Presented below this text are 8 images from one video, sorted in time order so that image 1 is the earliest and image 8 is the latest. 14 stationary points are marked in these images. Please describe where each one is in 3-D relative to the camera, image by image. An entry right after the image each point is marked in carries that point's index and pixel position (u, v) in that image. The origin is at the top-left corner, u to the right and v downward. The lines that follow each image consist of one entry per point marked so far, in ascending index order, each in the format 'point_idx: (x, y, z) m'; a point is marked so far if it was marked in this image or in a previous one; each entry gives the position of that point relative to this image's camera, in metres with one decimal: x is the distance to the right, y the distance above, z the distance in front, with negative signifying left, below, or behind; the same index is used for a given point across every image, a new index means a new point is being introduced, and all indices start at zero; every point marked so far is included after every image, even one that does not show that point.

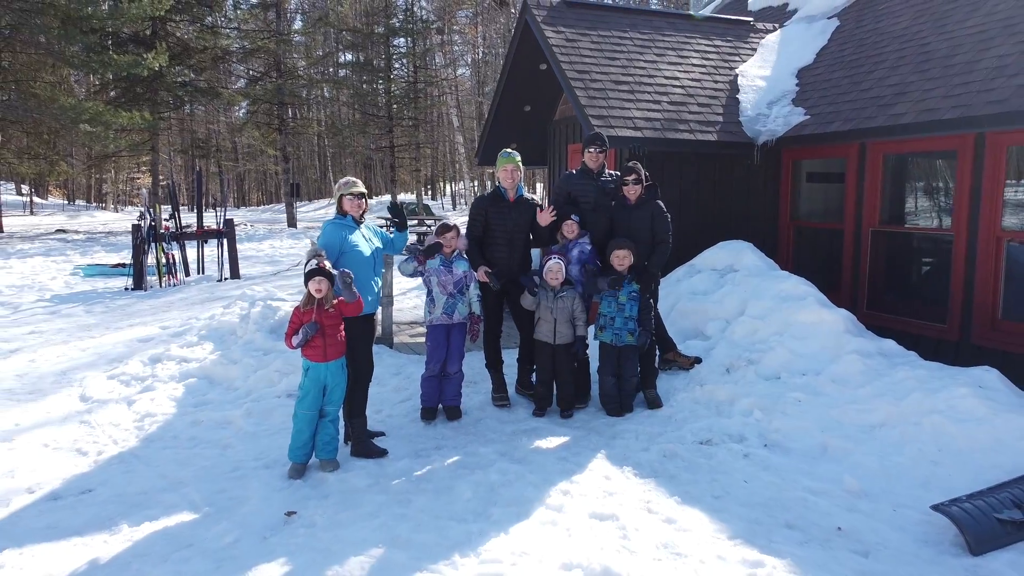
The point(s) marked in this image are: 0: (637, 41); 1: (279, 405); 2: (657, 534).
0: (+1.1, +2.1, +6.7) m
1: (-1.4, -0.7, +4.8) m
2: (+0.5, -0.9, +2.9) m
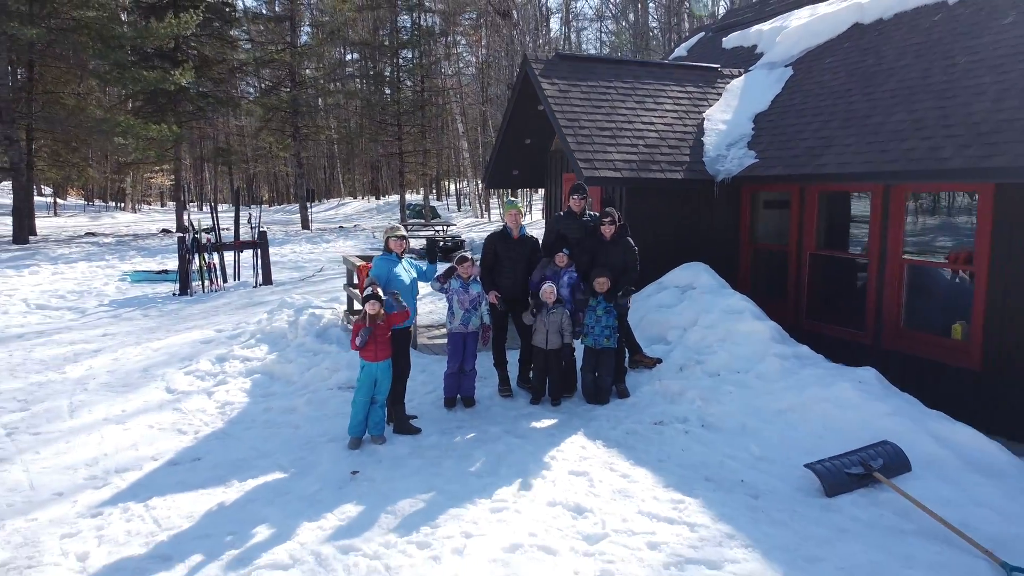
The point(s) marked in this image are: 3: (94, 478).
0: (+1.1, +2.0, +7.9) m
1: (-1.4, -0.8, +6.0) m
2: (+0.5, -1.0, +4.1) m
3: (-2.6, -1.2, +4.8) m
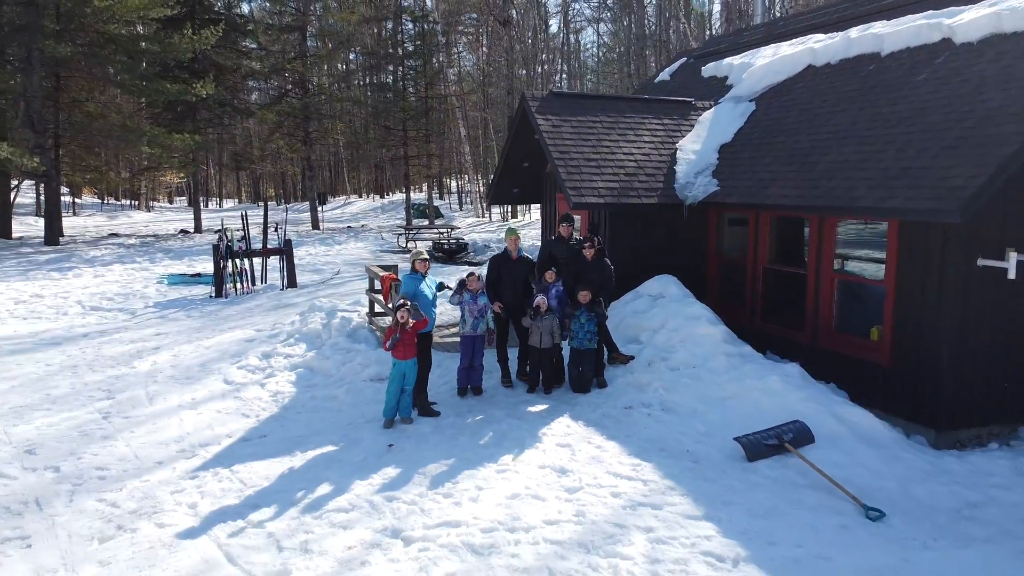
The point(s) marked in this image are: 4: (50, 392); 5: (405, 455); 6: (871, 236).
0: (+1.1, +1.9, +9.2) m
1: (-1.4, -0.9, +7.3) m
2: (+0.5, -1.2, +5.4) m
3: (-2.6, -1.3, +6.1) m
4: (-4.6, -1.0, +7.6) m
5: (-0.8, -1.2, +5.6) m
6: (+3.2, +0.5, +6.9) m
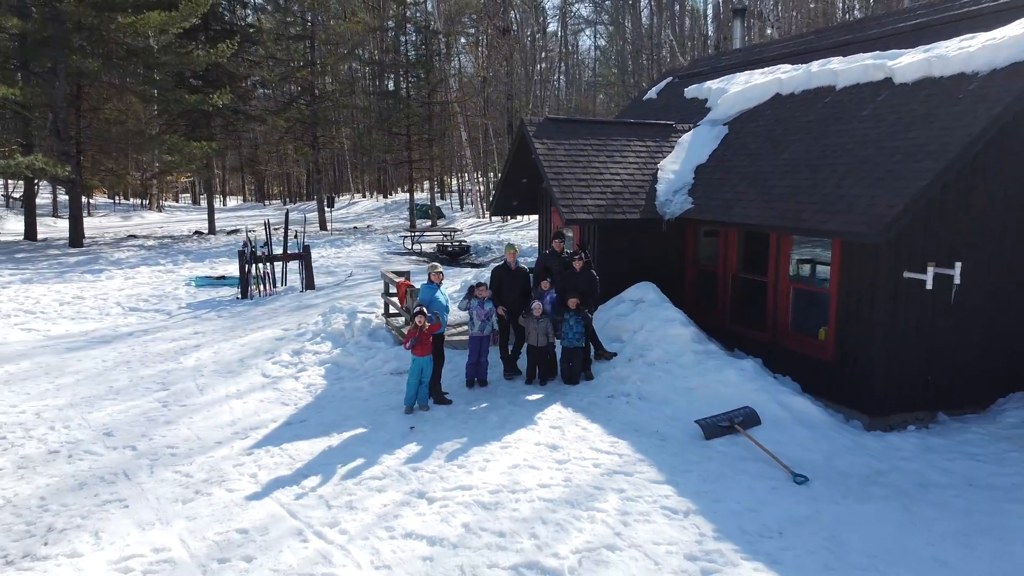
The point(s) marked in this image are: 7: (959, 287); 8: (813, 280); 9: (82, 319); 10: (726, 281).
0: (+1.1, +1.9, +10.3) m
1: (-1.4, -1.0, +8.5) m
2: (+0.6, -1.2, +6.6) m
3: (-2.6, -1.4, +7.3) m
4: (-4.5, -1.1, +8.8) m
5: (-0.8, -1.3, +6.8) m
6: (+3.2, +0.4, +8.0) m
7: (+4.3, 0.0, +7.3) m
8: (+3.2, +0.1, +8.1) m
9: (-6.6, -0.5, +11.9) m
10: (+2.6, +0.1, +9.4) m
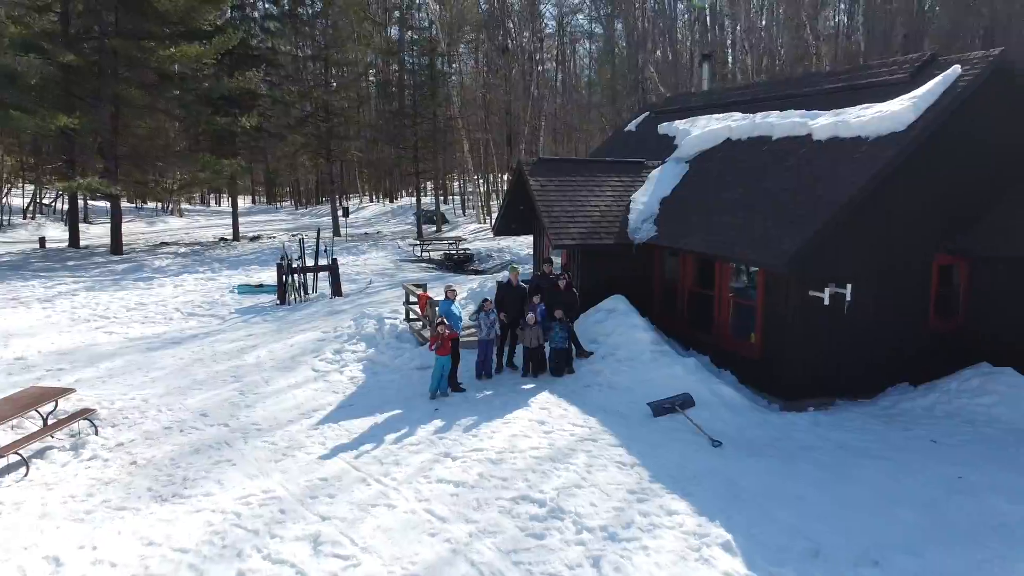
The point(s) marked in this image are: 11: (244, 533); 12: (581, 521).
0: (+1.1, +1.7, +12.6) m
1: (-1.4, -1.2, +10.8) m
2: (+0.5, -1.4, +8.9) m
3: (-2.6, -1.6, +9.6) m
4: (-4.6, -1.3, +11.0) m
5: (-0.8, -1.5, +9.0) m
6: (+3.2, +0.2, +10.3) m
7: (+4.3, -0.2, +9.6) m
8: (+3.2, -0.1, +10.4) m
9: (-6.7, -0.6, +14.2) m
10: (+2.6, -0.1, +11.7) m
11: (-2.3, -2.1, +6.7) m
12: (+0.6, -2.0, +6.5) m
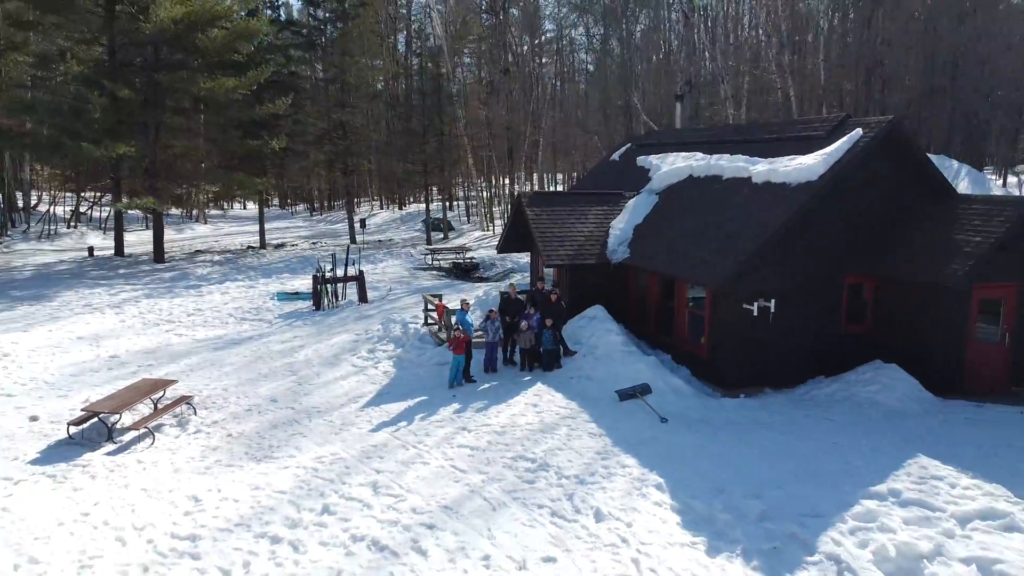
0: (+1.1, +1.5, +15.3) m
1: (-1.4, -1.4, +13.5) m
2: (+0.6, -1.7, +11.6) m
3: (-2.6, -1.8, +12.3) m
4: (-4.5, -1.5, +13.8) m
5: (-0.8, -1.7, +11.8) m
6: (+3.2, 0.0, +13.0) m
7: (+4.3, -0.4, +12.3) m
8: (+3.2, -0.3, +13.1) m
9: (-6.6, -0.8, +17.0) m
10: (+2.6, -0.3, +14.4) m
11: (-2.3, -2.4, +9.5) m
12: (+0.6, -2.2, +9.3) m
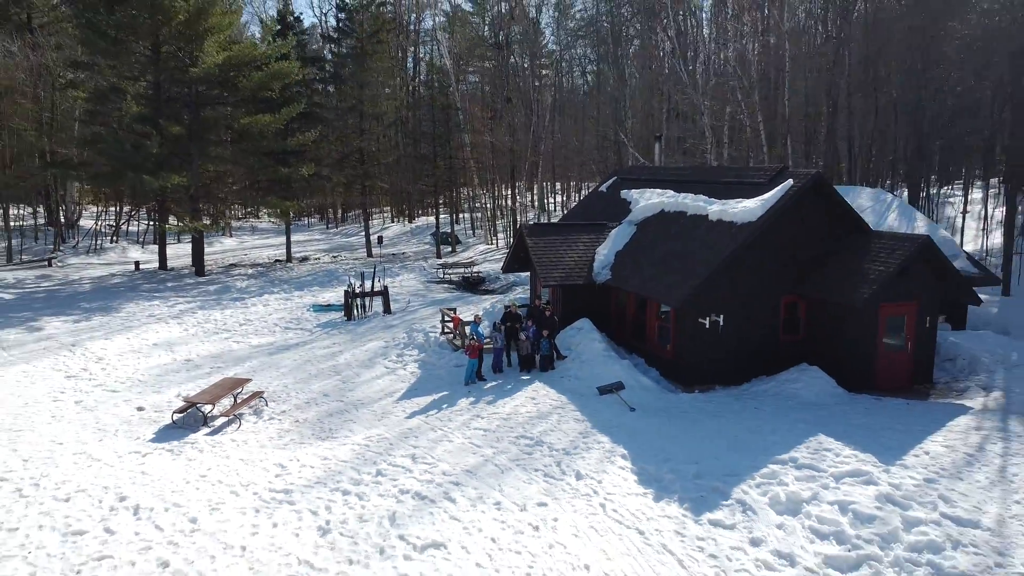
0: (+1.2, +1.1, +18.5) m
1: (-1.3, -1.8, +16.7) m
2: (+0.6, -2.0, +14.8) m
3: (-2.5, -2.1, +15.5) m
4: (-4.5, -1.9, +17.0) m
5: (-0.7, -2.1, +15.0) m
6: (+3.3, -0.4, +16.2) m
7: (+4.3, -0.8, +15.5) m
8: (+3.2, -0.7, +16.3) m
9: (-6.6, -1.2, +20.1) m
10: (+2.7, -0.7, +17.6) m
11: (-2.3, -2.7, +12.7) m
12: (+0.7, -2.6, +12.5) m
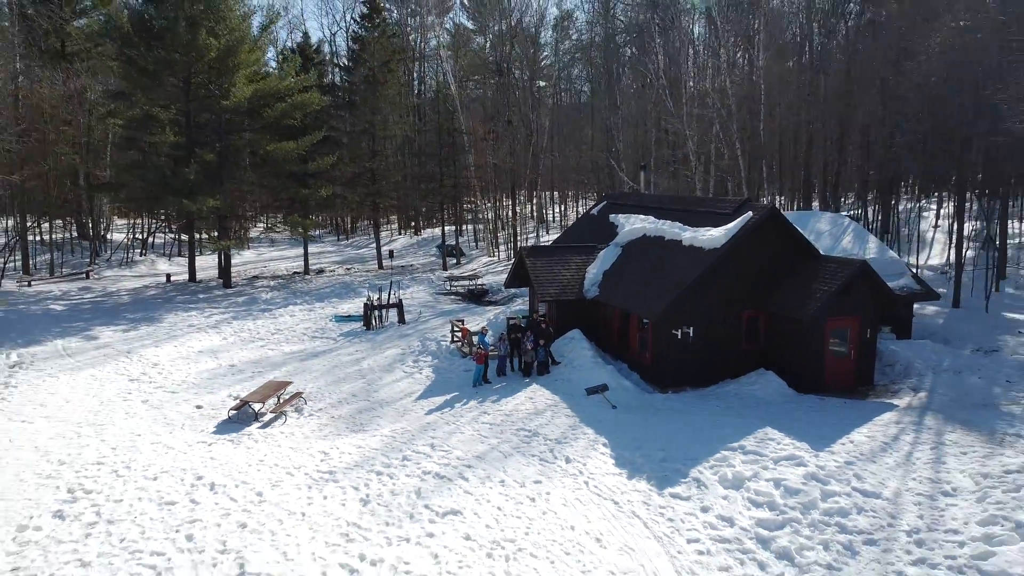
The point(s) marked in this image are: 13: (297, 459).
0: (+1.2, +0.7, +21.2) m
1: (-1.3, -2.1, +19.3) m
2: (+0.6, -2.4, +17.5) m
3: (-2.5, -2.5, +18.2) m
4: (-4.5, -2.3, +19.6) m
5: (-0.7, -2.5, +17.6) m
6: (+3.3, -0.8, +18.9) m
7: (+4.4, -1.2, +18.1) m
8: (+3.3, -1.1, +18.9) m
9: (-6.5, -1.6, +22.8) m
10: (+2.7, -1.1, +20.3) m
11: (-2.3, -3.1, +15.3) m
12: (+0.7, -2.9, +15.1) m
13: (-4.1, -3.3, +14.6) m
